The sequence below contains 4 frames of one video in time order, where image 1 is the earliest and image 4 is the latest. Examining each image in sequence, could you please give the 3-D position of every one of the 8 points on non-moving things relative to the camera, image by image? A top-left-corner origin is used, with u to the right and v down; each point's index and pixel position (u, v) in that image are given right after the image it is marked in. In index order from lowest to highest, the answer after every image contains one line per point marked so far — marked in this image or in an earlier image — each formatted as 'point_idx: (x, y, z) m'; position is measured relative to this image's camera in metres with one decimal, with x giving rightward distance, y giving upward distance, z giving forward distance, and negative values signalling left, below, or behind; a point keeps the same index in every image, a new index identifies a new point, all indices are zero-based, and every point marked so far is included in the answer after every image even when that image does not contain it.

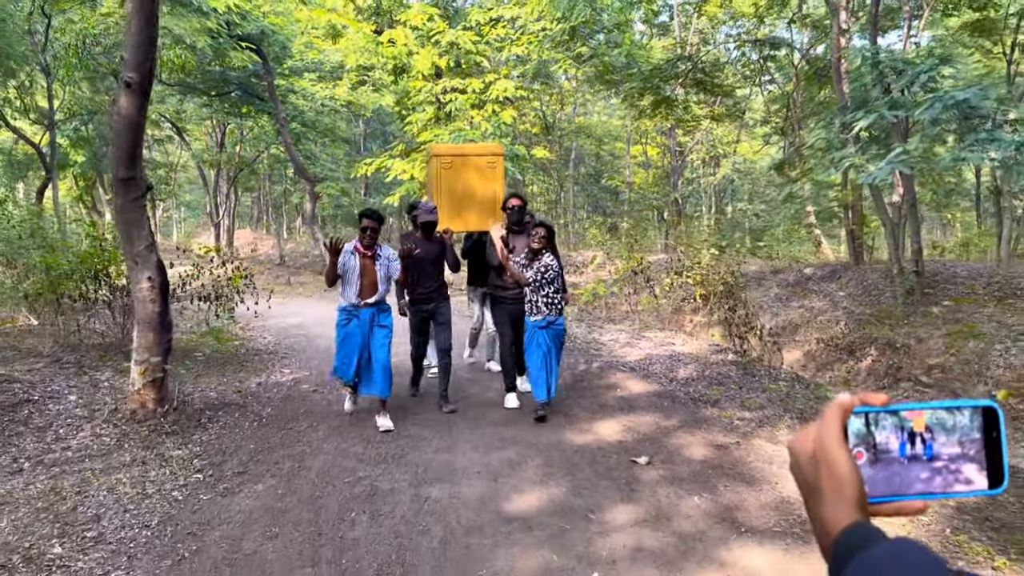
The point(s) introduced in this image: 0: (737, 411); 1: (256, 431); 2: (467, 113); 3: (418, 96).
0: (+1.3, -0.7, +4.8) m
1: (-1.4, -0.8, +4.6) m
2: (-0.8, +2.9, +13.2) m
3: (-1.6, +3.3, +14.0) m
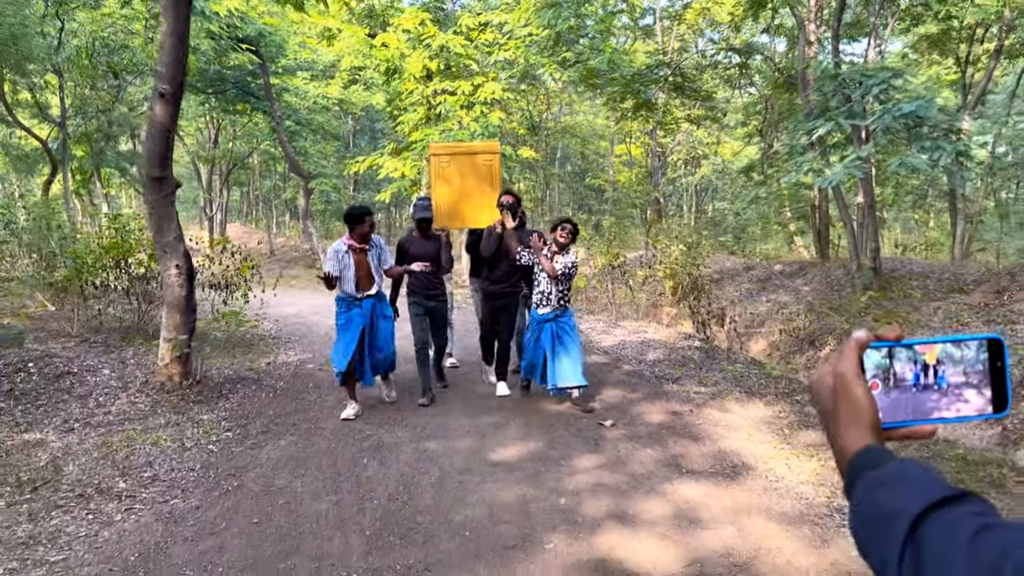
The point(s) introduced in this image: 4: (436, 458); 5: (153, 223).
0: (+1.2, -0.7, +5.4) m
1: (-1.5, -0.7, +5.2) m
2: (-1.0, +3.0, +13.8) m
3: (-1.8, +3.4, +14.6) m
4: (-0.4, -0.8, +3.8) m
5: (-2.3, +0.4, +5.2) m
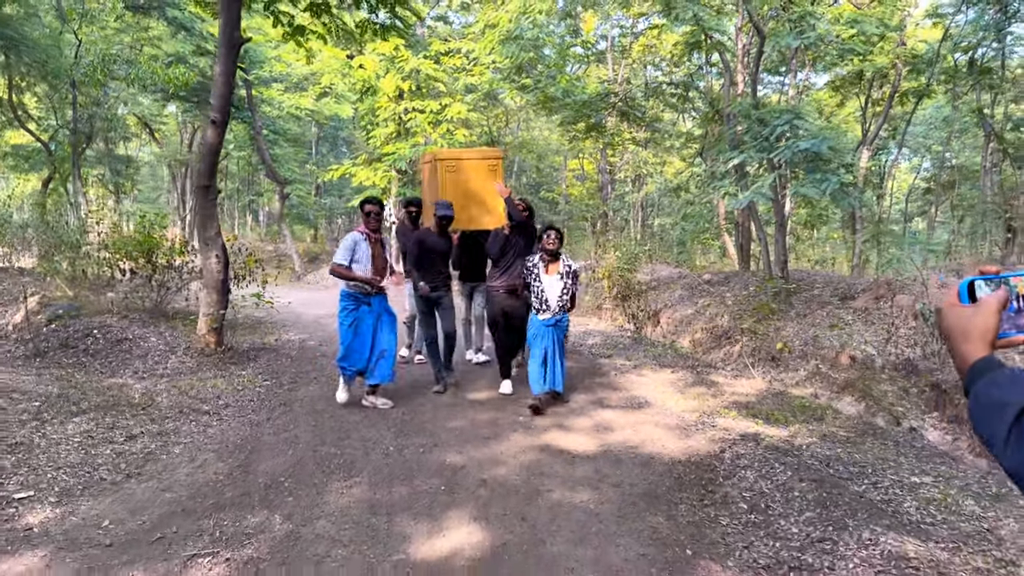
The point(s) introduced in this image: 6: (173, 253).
0: (+0.9, -0.6, +7.0) m
1: (-1.8, -0.6, +6.6) m
2: (-1.7, +3.0, +15.3) m
3: (-2.5, +3.5, +16.0) m
4: (-0.5, -0.7, +5.3) m
5: (-2.5, +0.6, +6.6) m
6: (-3.5, +0.4, +8.6) m
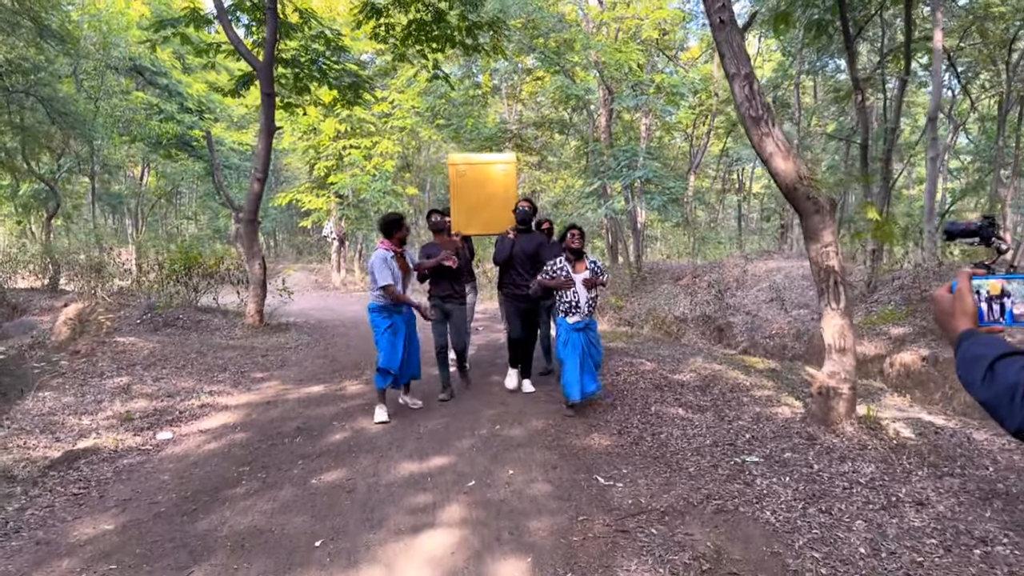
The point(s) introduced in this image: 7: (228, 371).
0: (+0.1, -0.4, +11.0) m
1: (-2.5, -0.5, +10.3) m
2: (-3.6, +2.9, +19.0) m
3: (-4.6, +3.3, +19.6) m
4: (-1.1, -0.6, +9.2) m
5: (-3.3, +0.6, +10.2) m
6: (-4.6, +0.3, +12.2) m
7: (-2.4, -0.7, +6.9) m
